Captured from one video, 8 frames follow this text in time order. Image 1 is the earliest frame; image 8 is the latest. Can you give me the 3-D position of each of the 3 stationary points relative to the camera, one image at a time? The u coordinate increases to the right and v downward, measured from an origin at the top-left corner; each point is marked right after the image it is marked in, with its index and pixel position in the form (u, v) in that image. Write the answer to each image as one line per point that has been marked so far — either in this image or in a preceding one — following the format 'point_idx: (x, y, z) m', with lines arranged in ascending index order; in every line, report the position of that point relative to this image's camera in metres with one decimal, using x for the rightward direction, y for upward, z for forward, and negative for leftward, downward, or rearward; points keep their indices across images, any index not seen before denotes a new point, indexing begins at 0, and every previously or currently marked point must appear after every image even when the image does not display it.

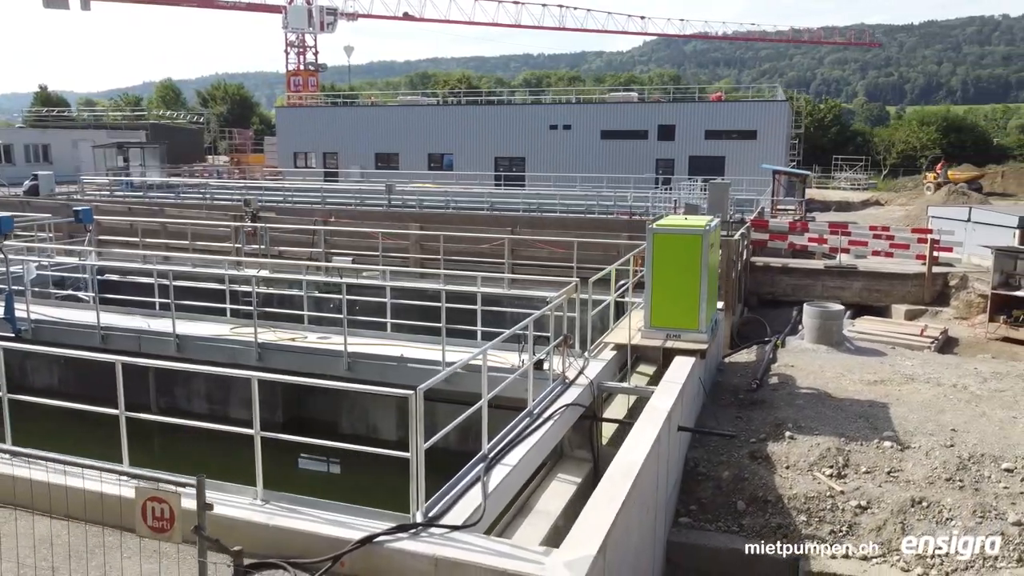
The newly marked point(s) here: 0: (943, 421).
0: (+5.0, -1.5, +9.4) m
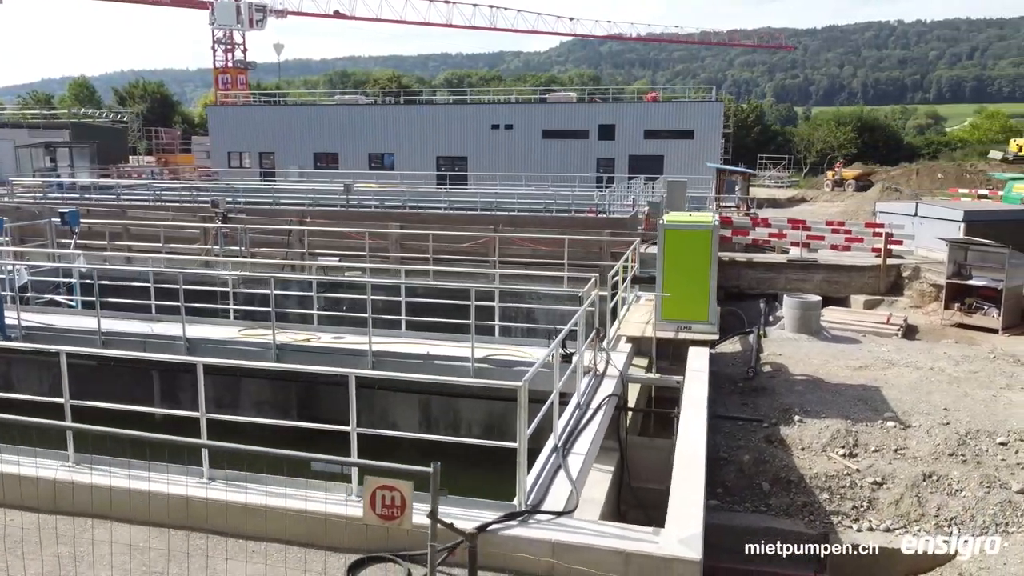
0: (+5.2, -1.4, +10.1) m
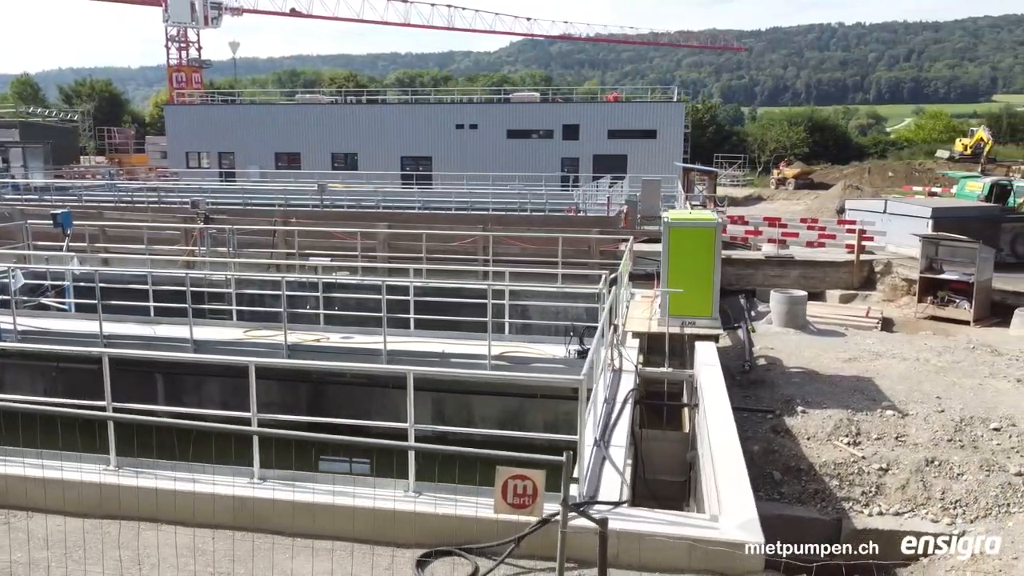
0: (+5.3, -1.3, +10.5) m
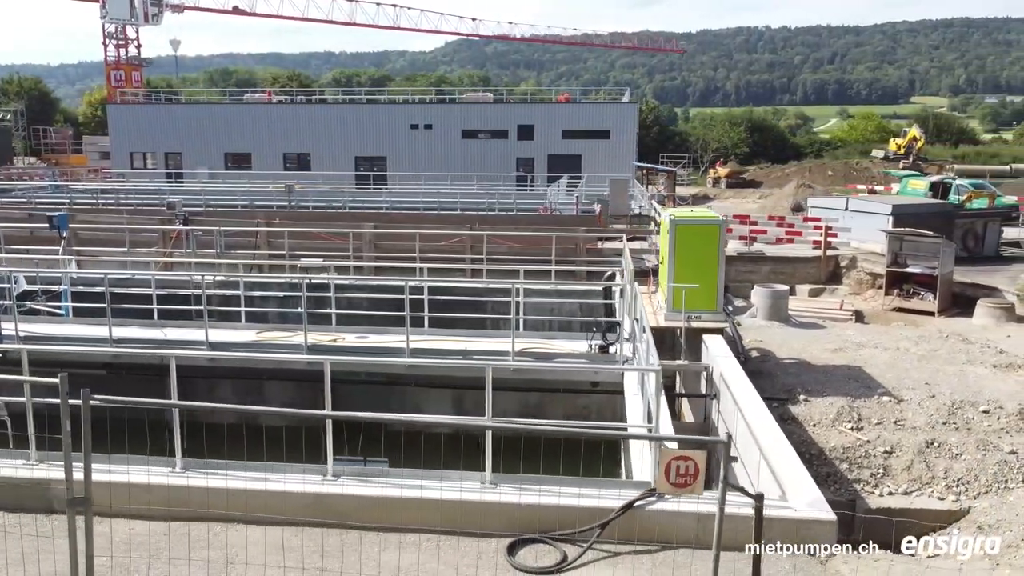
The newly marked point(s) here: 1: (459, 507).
0: (+5.4, -1.2, +11.1) m
1: (-0.4, -1.5, +5.7) m
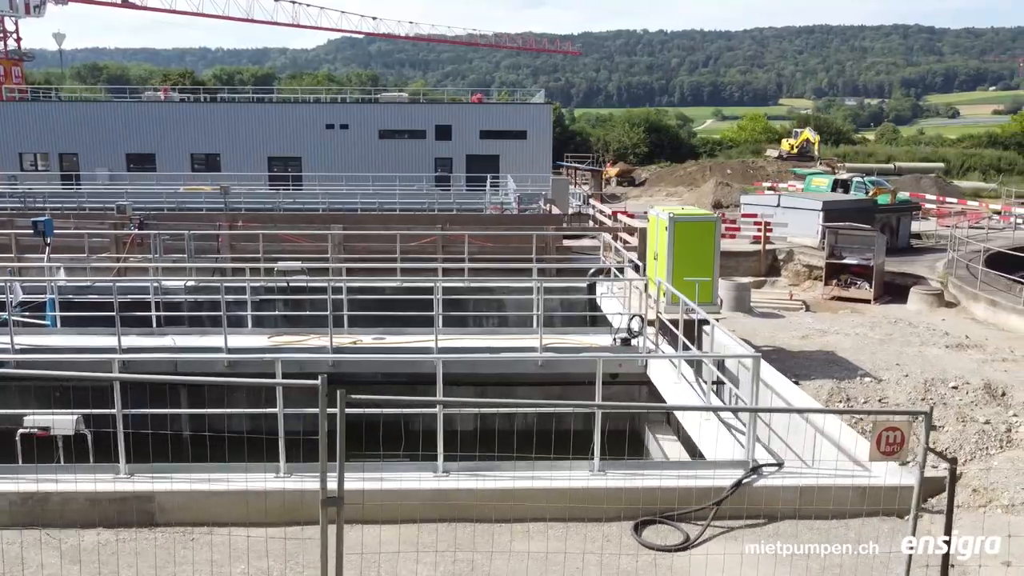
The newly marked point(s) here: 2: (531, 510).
0: (+5.5, -1.0, +12.1) m
1: (+0.5, -1.5, +5.9) m
2: (+0.1, -1.6, +5.9) m
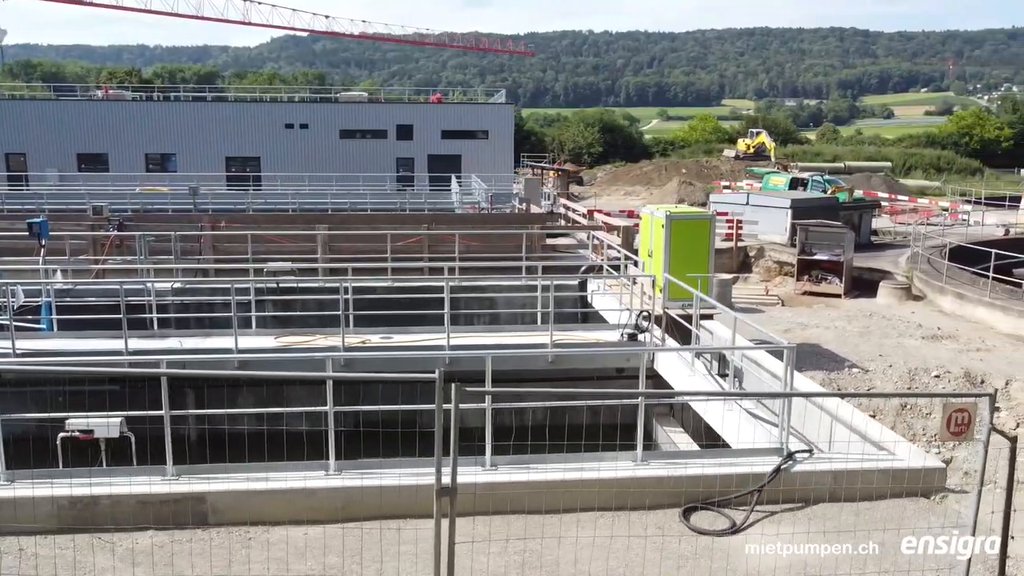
0: (+5.4, -1.0, +12.6) m
1: (+0.8, -1.5, +6.1) m
2: (+0.5, -1.6, +6.1) m
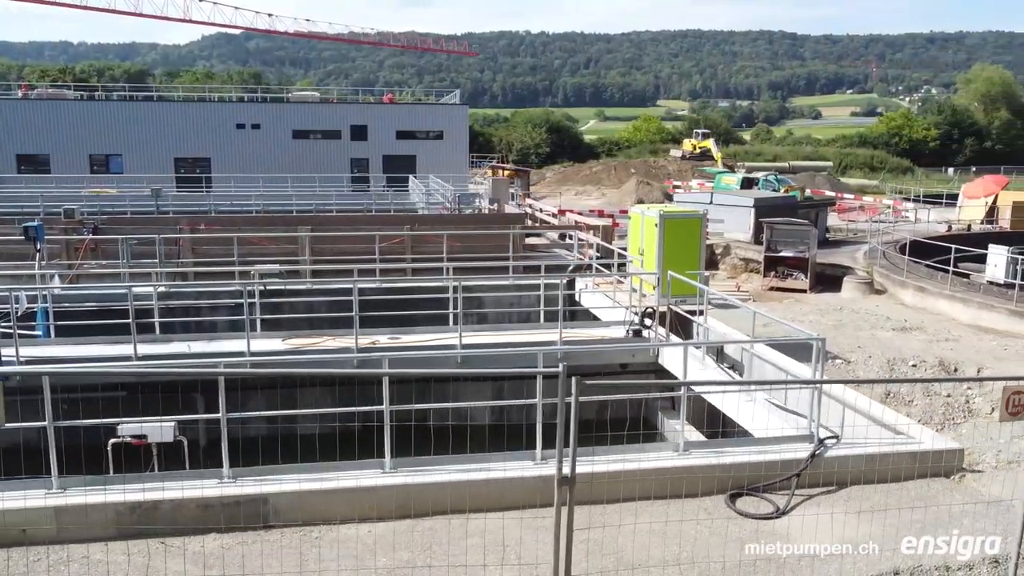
0: (+5.3, -0.9, +13.2) m
1: (+1.2, -1.4, +6.4) m
2: (+0.9, -1.5, +6.3) m
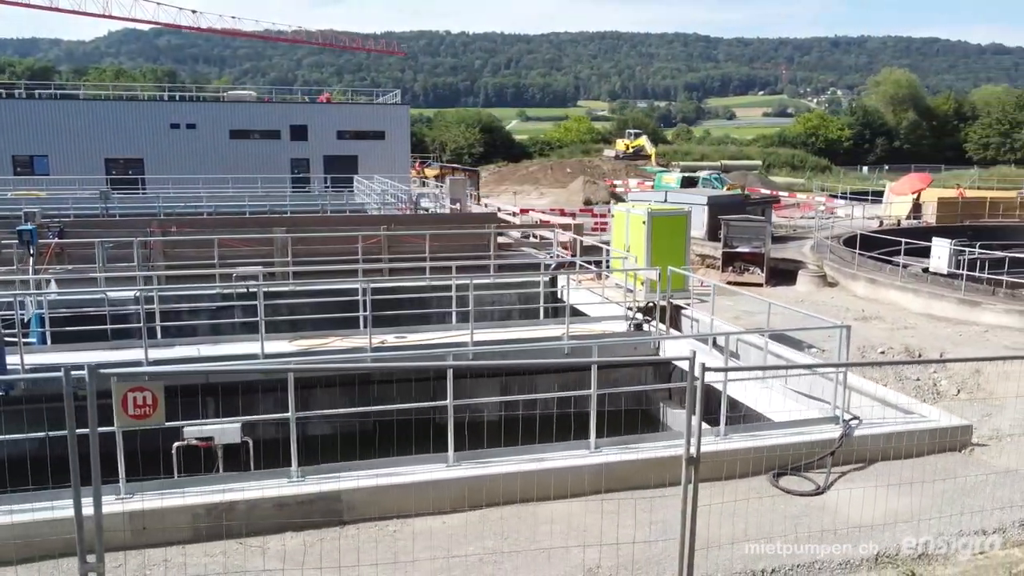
0: (+5.1, -0.7, +13.9) m
1: (+1.7, -1.4, +6.7) m
2: (+1.4, -1.5, +6.6) m
